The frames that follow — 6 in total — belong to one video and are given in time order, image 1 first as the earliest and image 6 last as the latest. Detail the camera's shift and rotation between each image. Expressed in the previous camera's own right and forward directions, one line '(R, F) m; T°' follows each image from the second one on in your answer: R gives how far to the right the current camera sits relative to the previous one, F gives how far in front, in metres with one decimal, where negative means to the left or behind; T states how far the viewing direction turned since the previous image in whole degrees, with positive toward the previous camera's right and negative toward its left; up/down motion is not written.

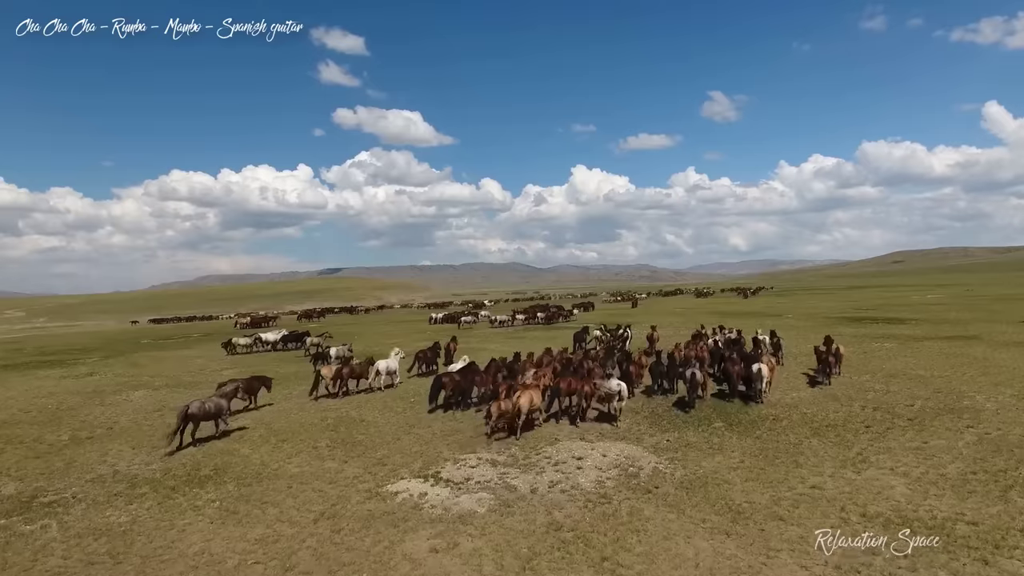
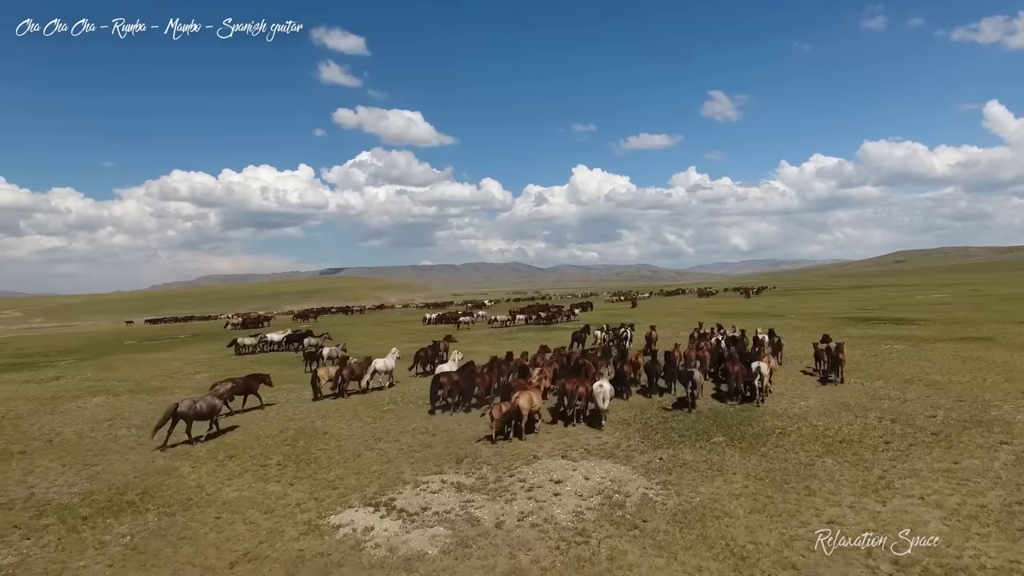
(+0.4, +1.3) m; 0°
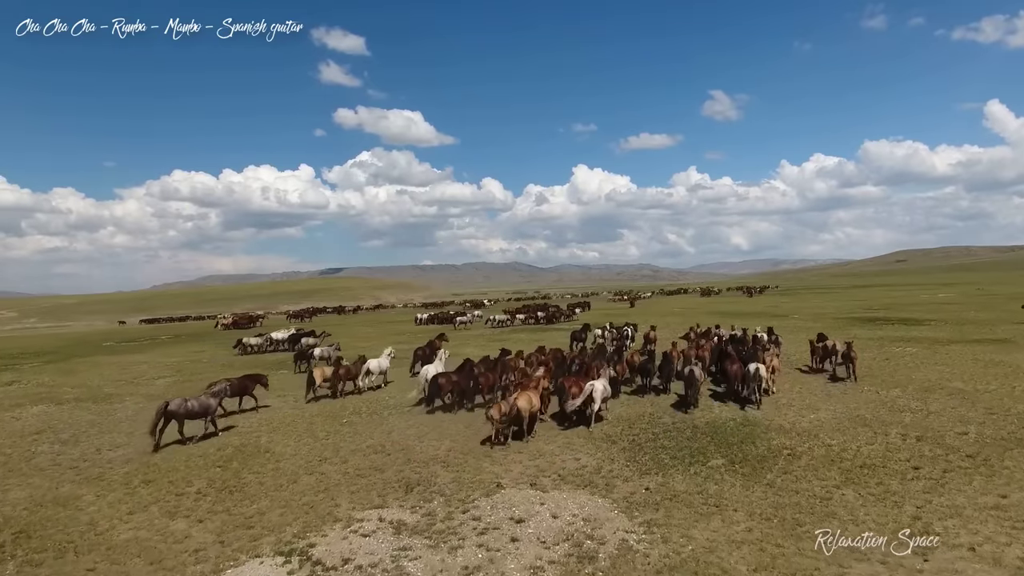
(+0.5, +1.6) m; 0°
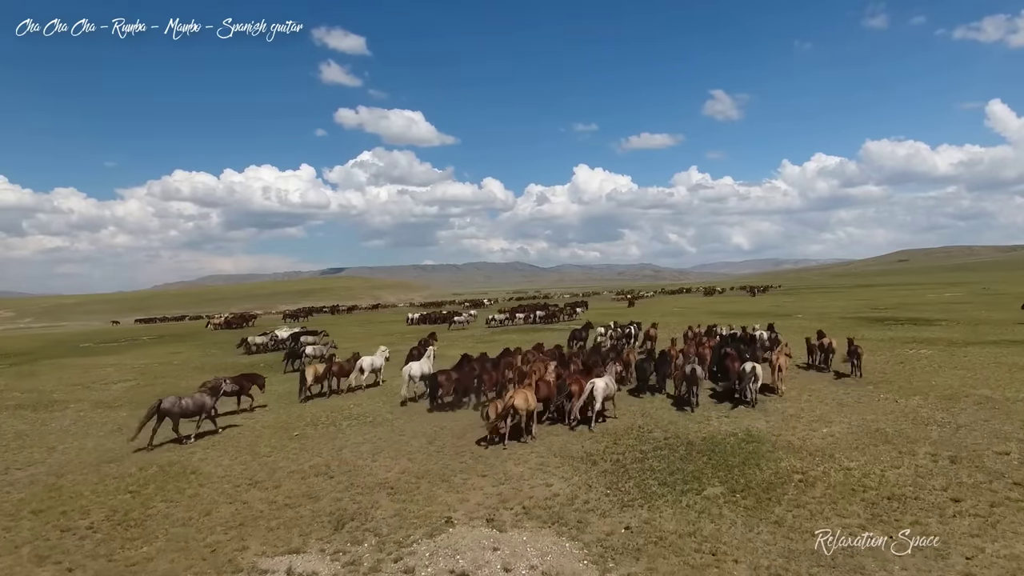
(+0.5, +1.5) m; 0°
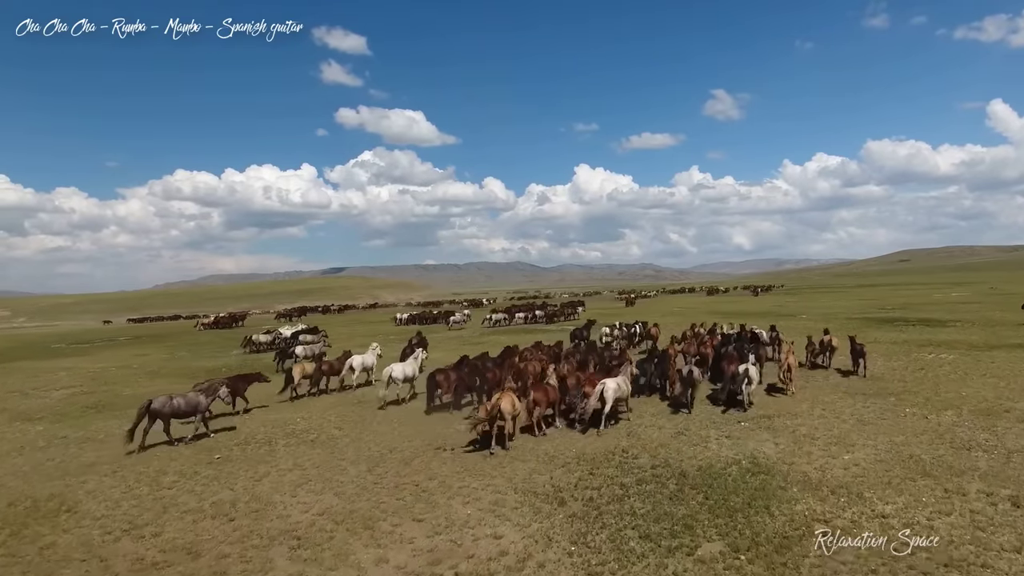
(+0.6, +1.8) m; 0°
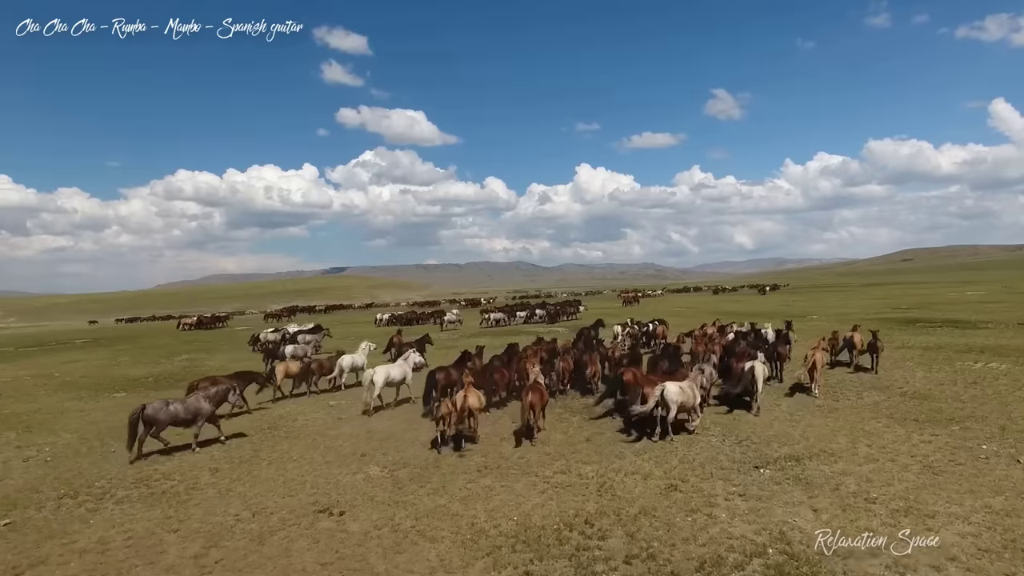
(+0.9, +3.1) m; 0°
